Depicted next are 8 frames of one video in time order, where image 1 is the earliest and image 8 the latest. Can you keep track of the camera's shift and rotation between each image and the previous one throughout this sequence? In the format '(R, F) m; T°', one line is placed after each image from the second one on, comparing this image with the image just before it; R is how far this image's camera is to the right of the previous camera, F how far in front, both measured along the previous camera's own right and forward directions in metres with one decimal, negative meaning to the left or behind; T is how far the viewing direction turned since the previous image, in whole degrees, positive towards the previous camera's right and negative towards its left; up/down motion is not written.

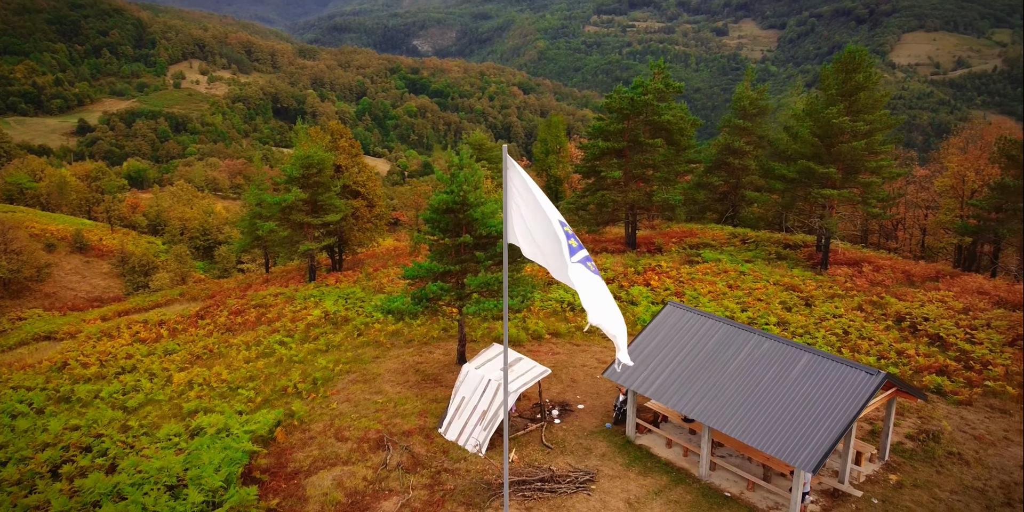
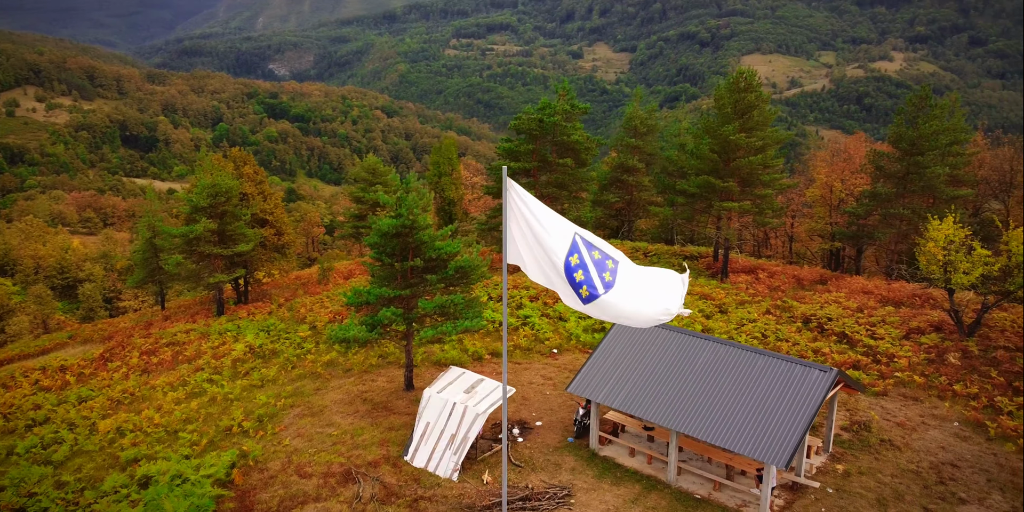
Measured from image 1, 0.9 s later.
(-1.7, 0.0) m; +9°
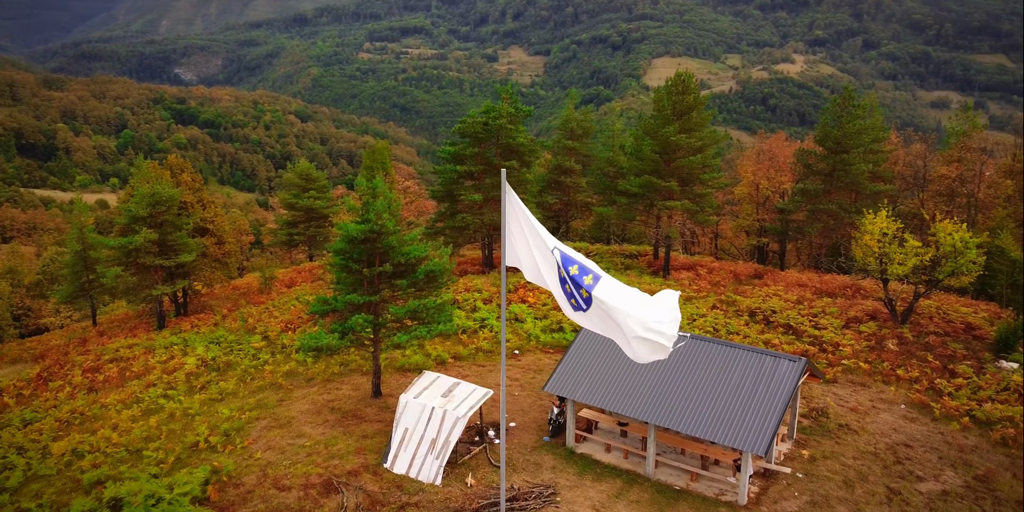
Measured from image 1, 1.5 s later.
(-1.1, 0.0) m; +6°
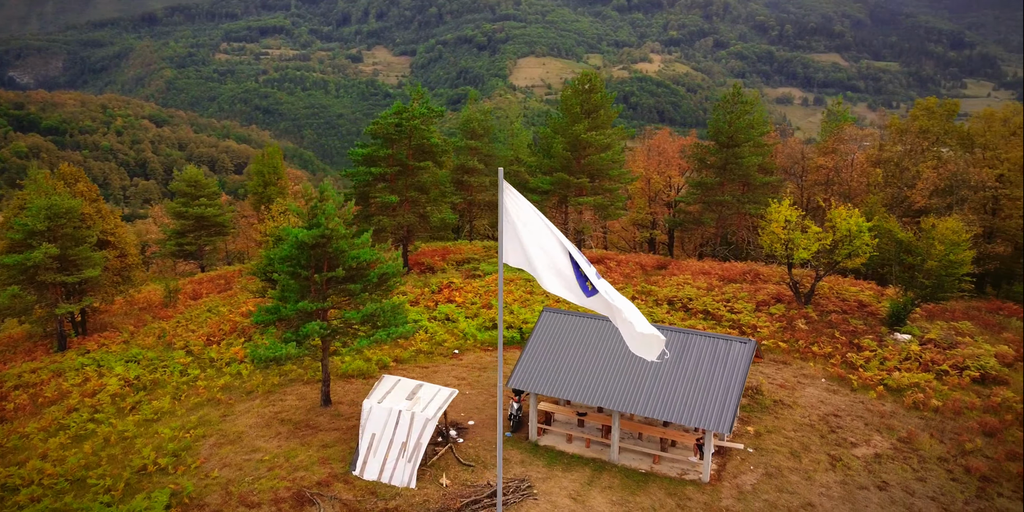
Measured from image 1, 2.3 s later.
(-1.7, 0.0) m; +9°
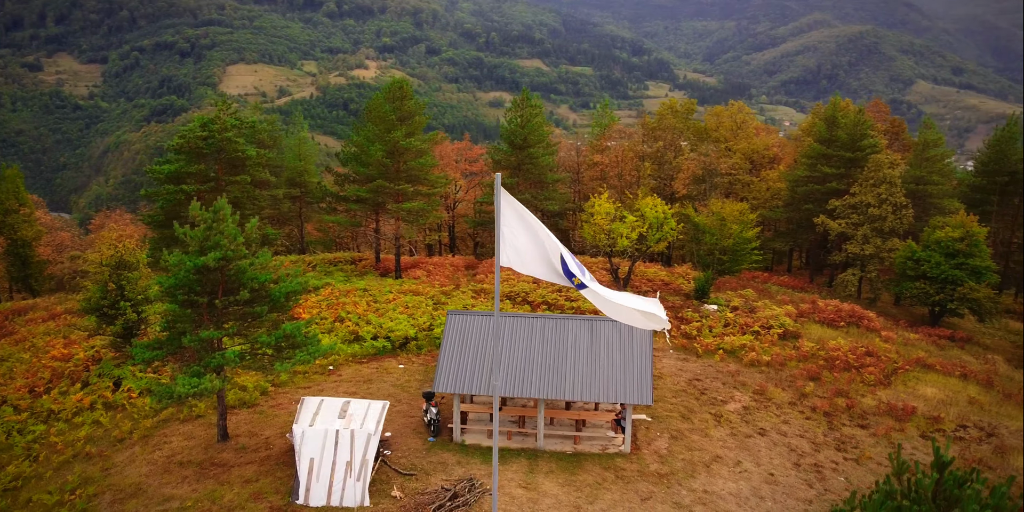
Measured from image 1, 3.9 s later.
(-3.6, +0.2) m; +19°
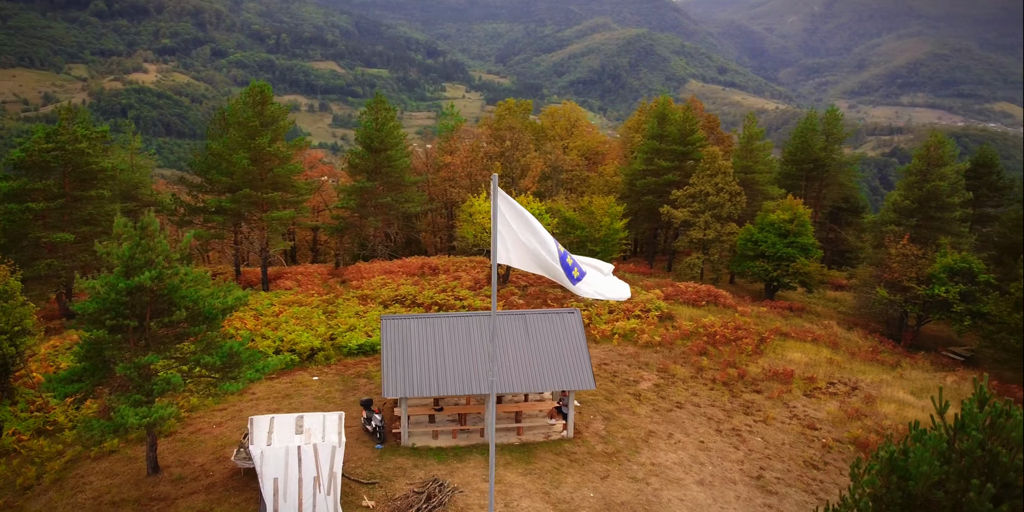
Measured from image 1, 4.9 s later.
(-2.7, 0.0) m; +14°
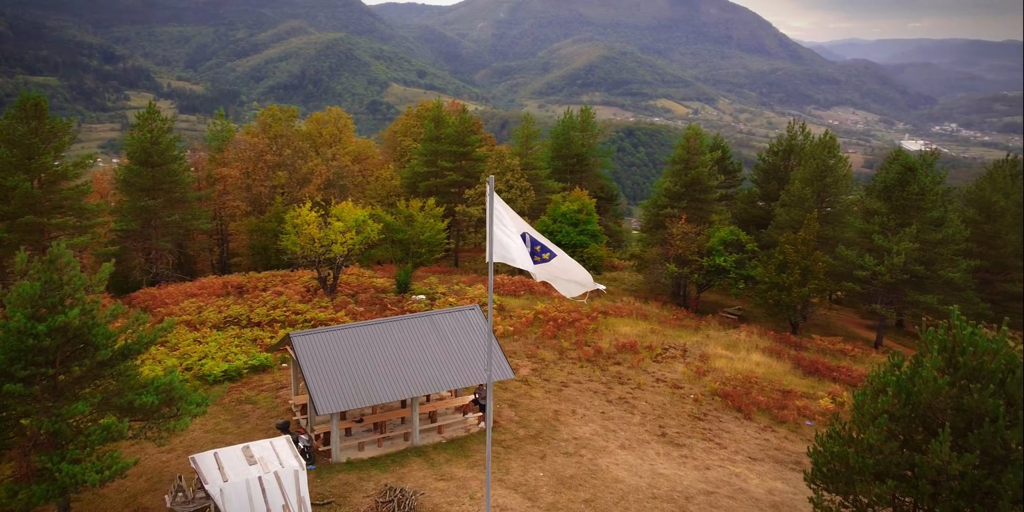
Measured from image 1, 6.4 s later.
(-4.0, +0.1) m; +20°
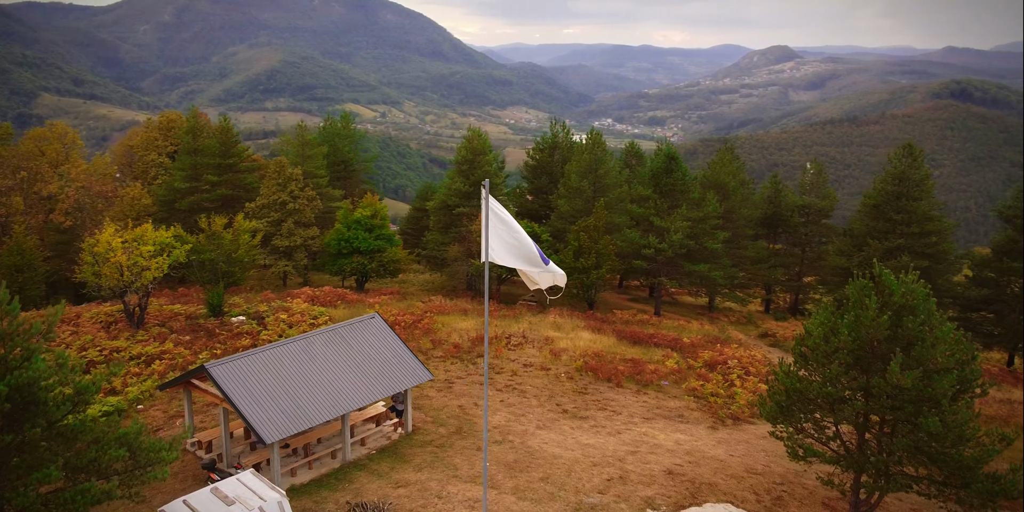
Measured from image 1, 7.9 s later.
(-4.4, +0.1) m; +21°
